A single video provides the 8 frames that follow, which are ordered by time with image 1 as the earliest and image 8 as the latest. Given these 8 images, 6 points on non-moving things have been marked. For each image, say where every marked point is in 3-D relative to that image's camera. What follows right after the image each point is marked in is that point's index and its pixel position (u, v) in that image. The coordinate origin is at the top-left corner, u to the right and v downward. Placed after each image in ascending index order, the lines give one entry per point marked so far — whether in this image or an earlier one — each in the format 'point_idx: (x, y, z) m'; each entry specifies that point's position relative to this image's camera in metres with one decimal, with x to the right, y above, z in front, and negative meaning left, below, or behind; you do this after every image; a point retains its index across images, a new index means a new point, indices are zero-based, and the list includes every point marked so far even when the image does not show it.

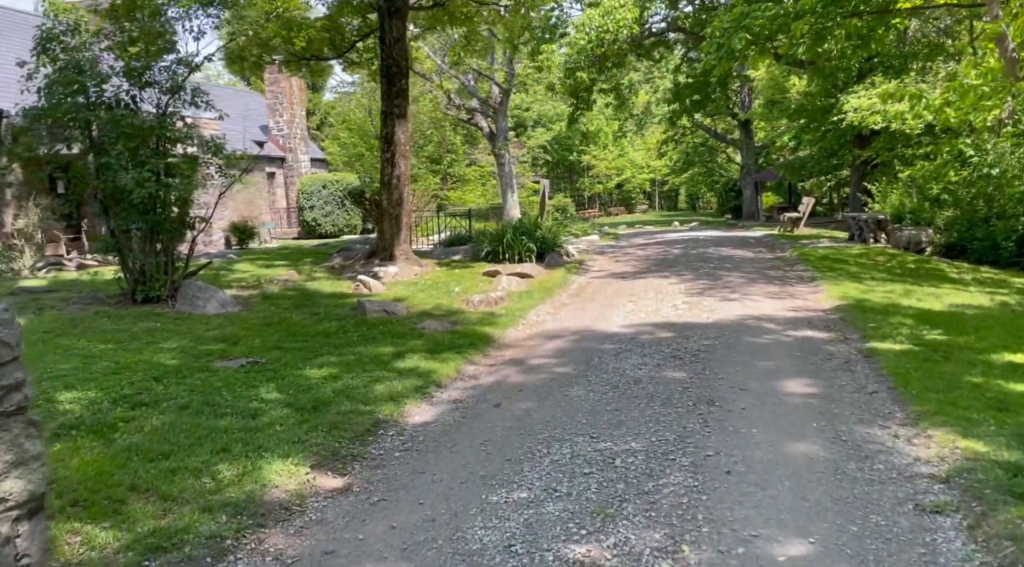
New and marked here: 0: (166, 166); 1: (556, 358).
0: (-3.4, +1.2, +7.9) m
1: (+0.3, -0.6, +6.3) m
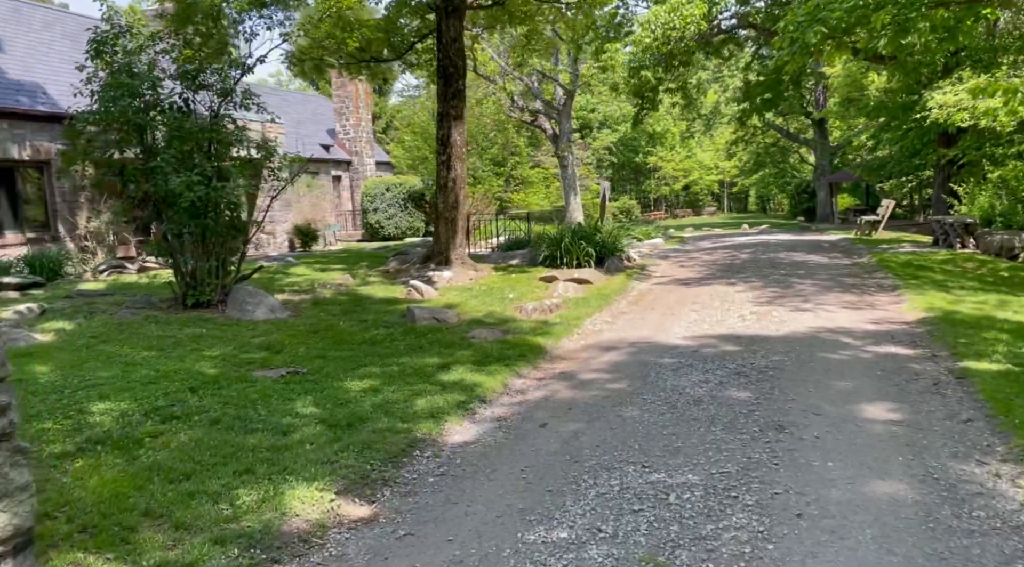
0: (-2.8, +1.1, +7.8) m
1: (+0.7, -0.7, +5.9) m
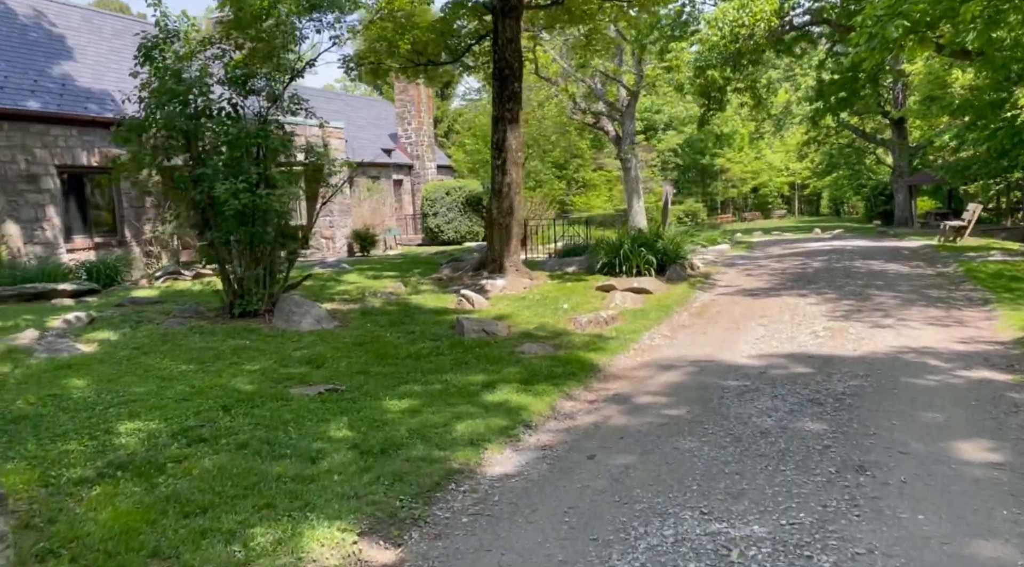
0: (-2.3, +1.0, +7.6) m
1: (+1.0, -0.8, +5.4) m
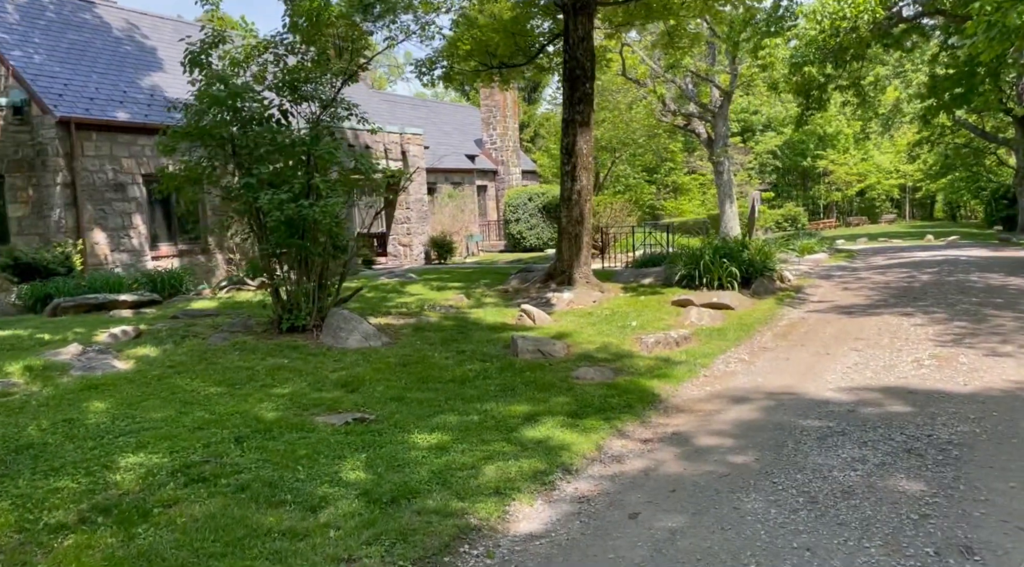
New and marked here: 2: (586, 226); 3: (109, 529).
0: (-1.8, +0.9, +7.3) m
1: (+1.3, -0.9, +4.7) m
2: (+1.0, +0.8, +11.1) m
3: (-1.7, -1.0, +3.4) m
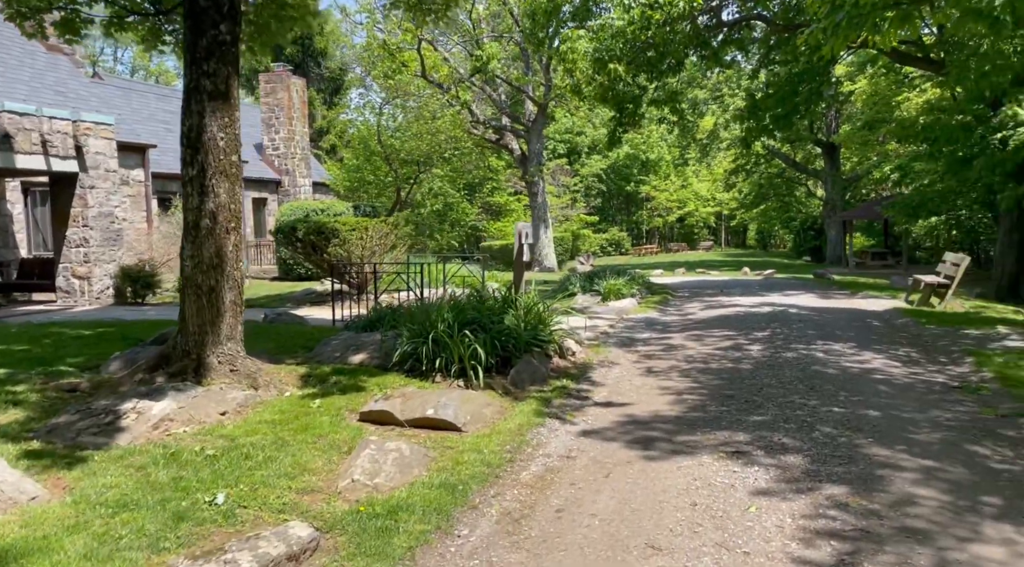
0: (-4.2, +0.3, +2.2) m
1: (-0.7, -1.5, +0.3) m
2: (-2.3, +0.1, +6.5) m
3: (-3.4, -1.6, -1.6) m
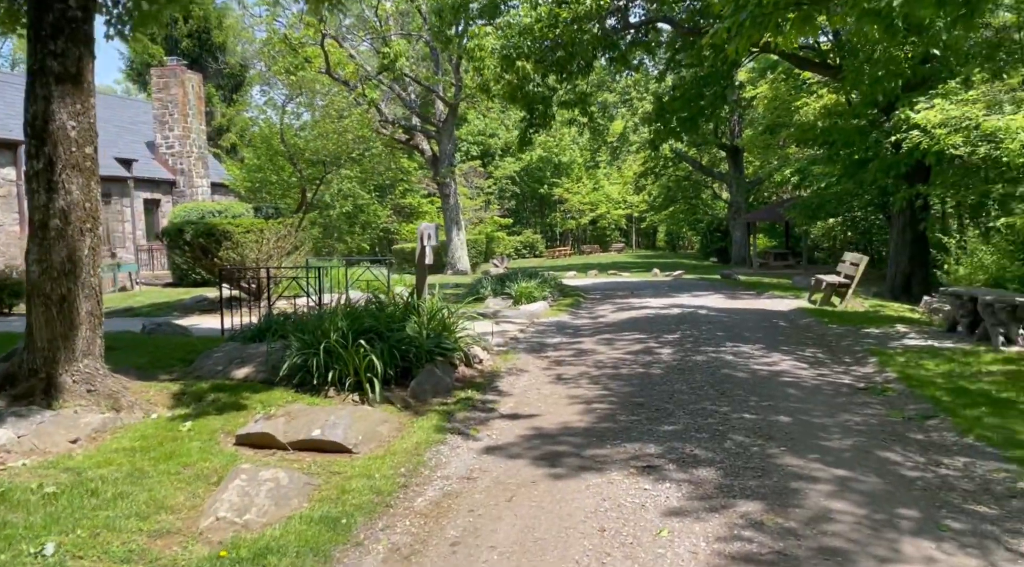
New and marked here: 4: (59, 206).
0: (-4.5, +0.2, +1.3) m
1: (-0.8, -1.5, -0.3) m
2: (-3.1, 0.0, +5.8) m
3: (-3.3, -1.6, -2.4) m
4: (-3.0, +0.5, +5.0) m
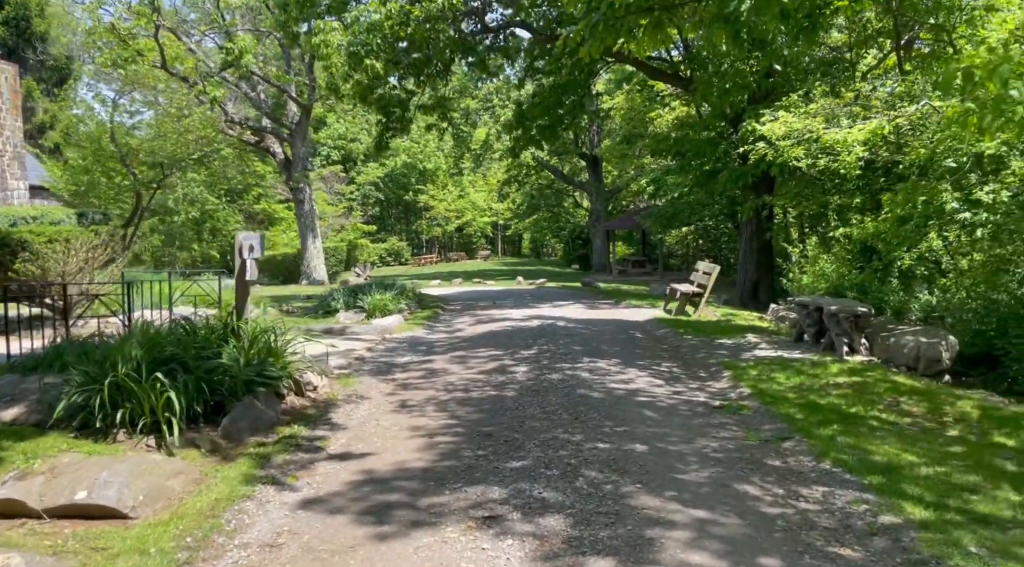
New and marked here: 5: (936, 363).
0: (-4.9, +0.1, -0.2) m
1: (-0.9, -1.7, -1.2) m
2: (-4.1, -0.1, +4.4) m
3: (-3.0, -1.7, -3.7) m
4: (-3.9, +0.3, +3.7) m
5: (+5.4, -1.0, +10.3) m
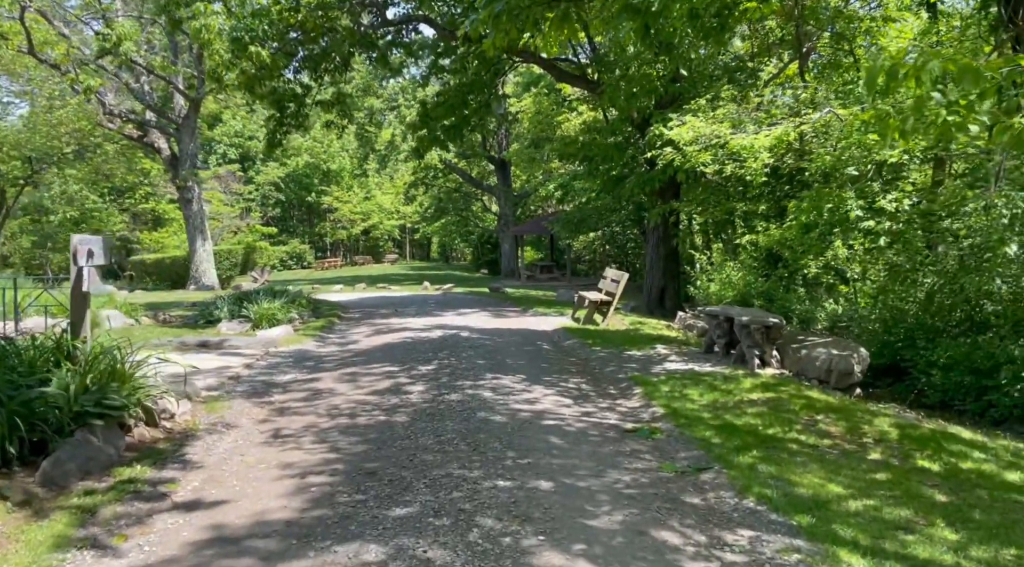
0: (-4.9, 0.0, -1.6) m
1: (-0.8, -1.7, -2.1) m
2: (-4.7, -0.2, +3.1) m
3: (-2.7, -1.8, -4.9) m
4: (-4.4, +0.2, +2.4) m
5: (+4.1, -1.1, +9.9) m
